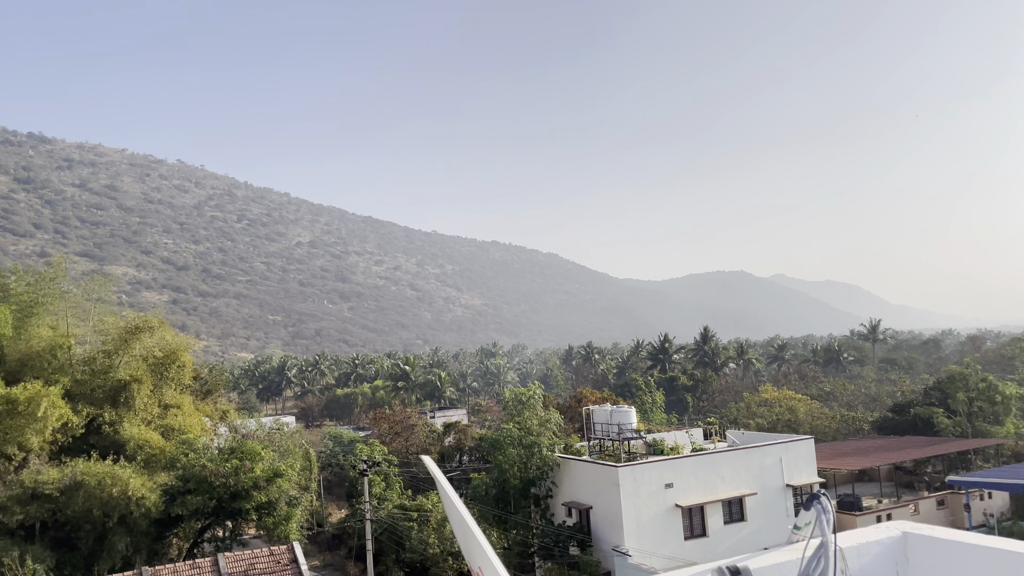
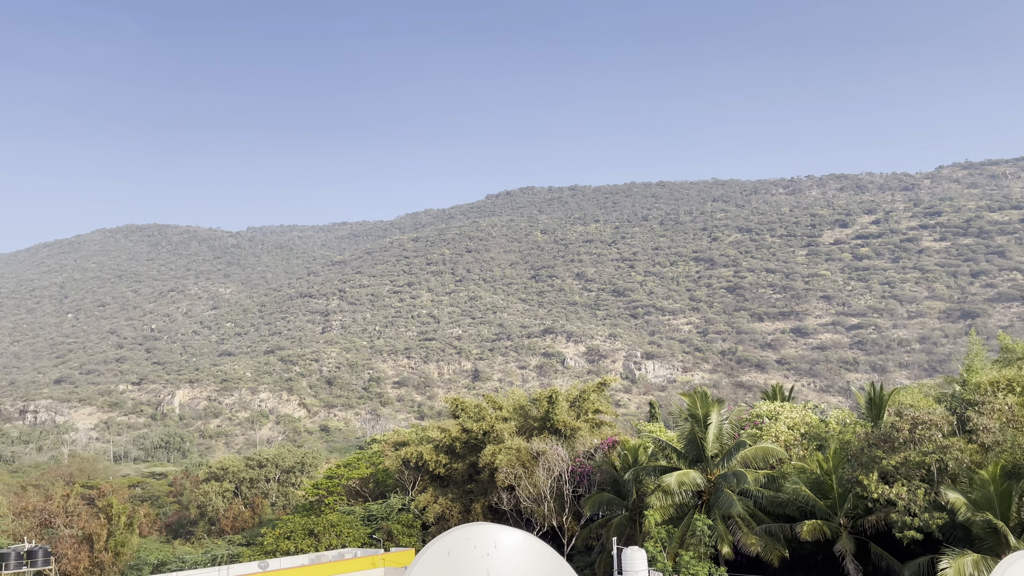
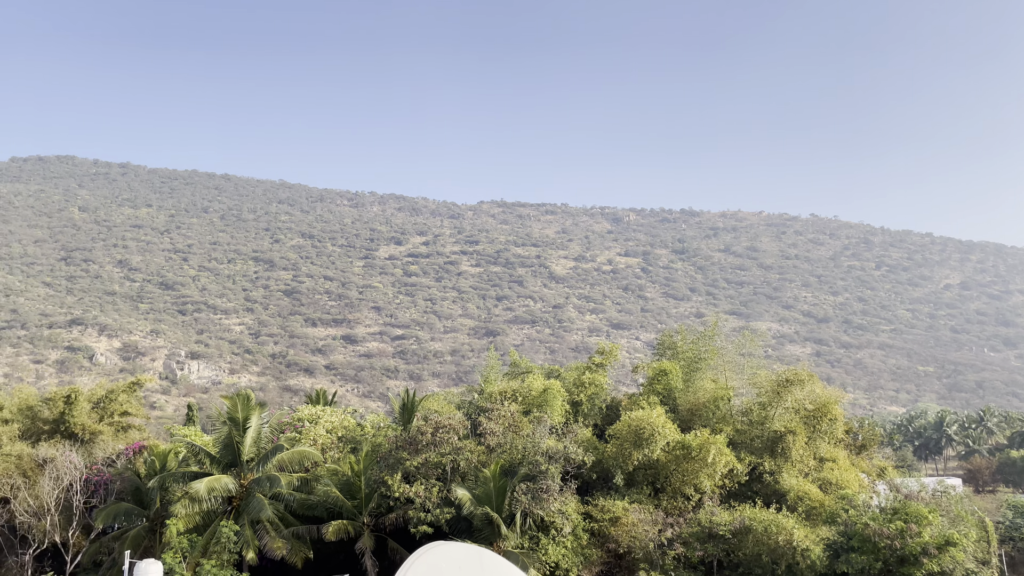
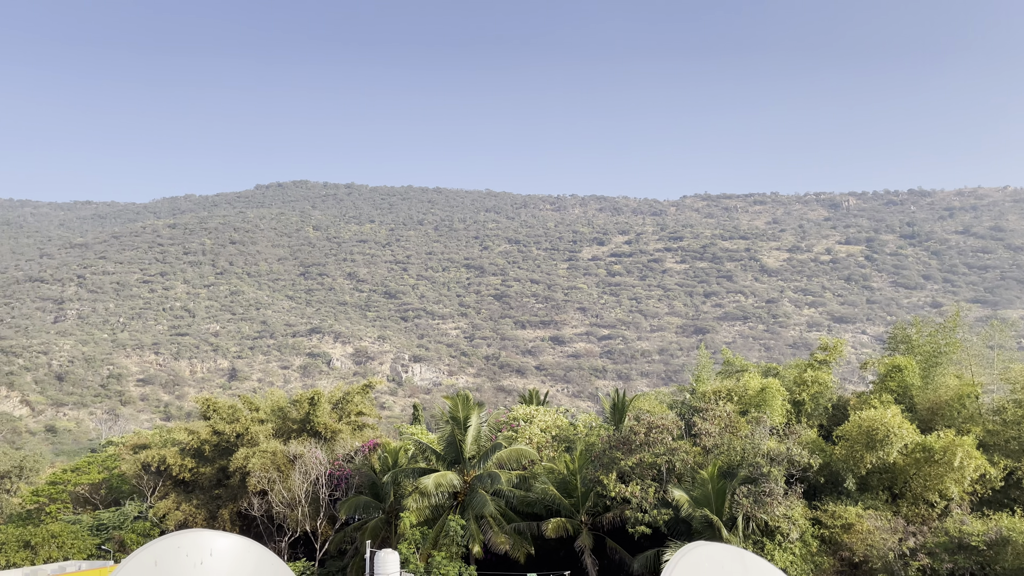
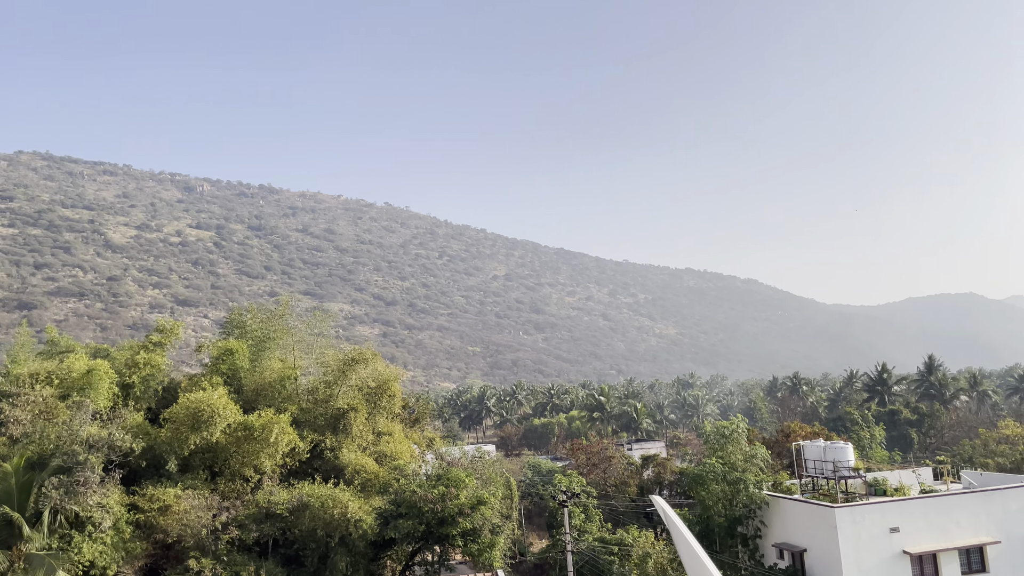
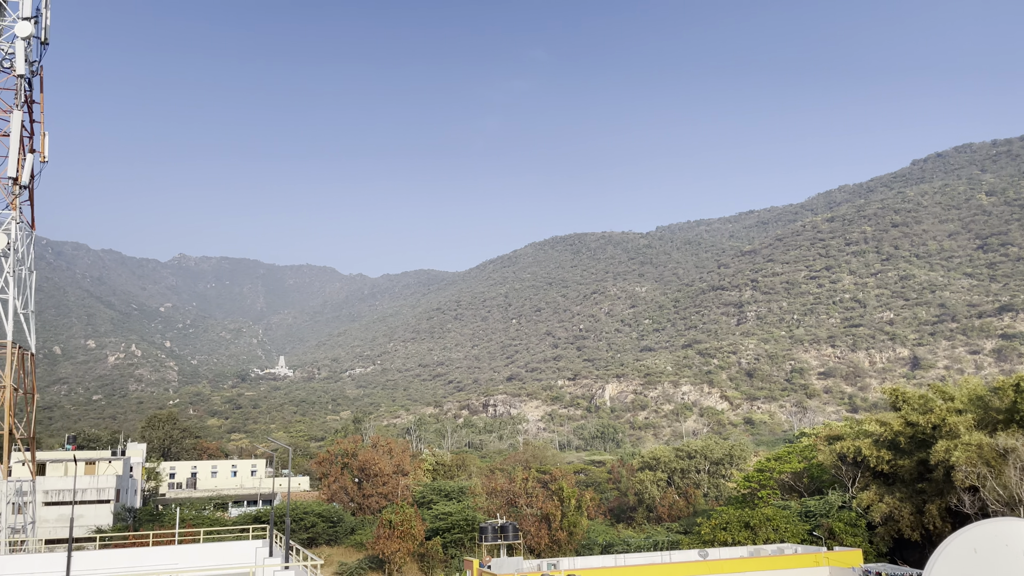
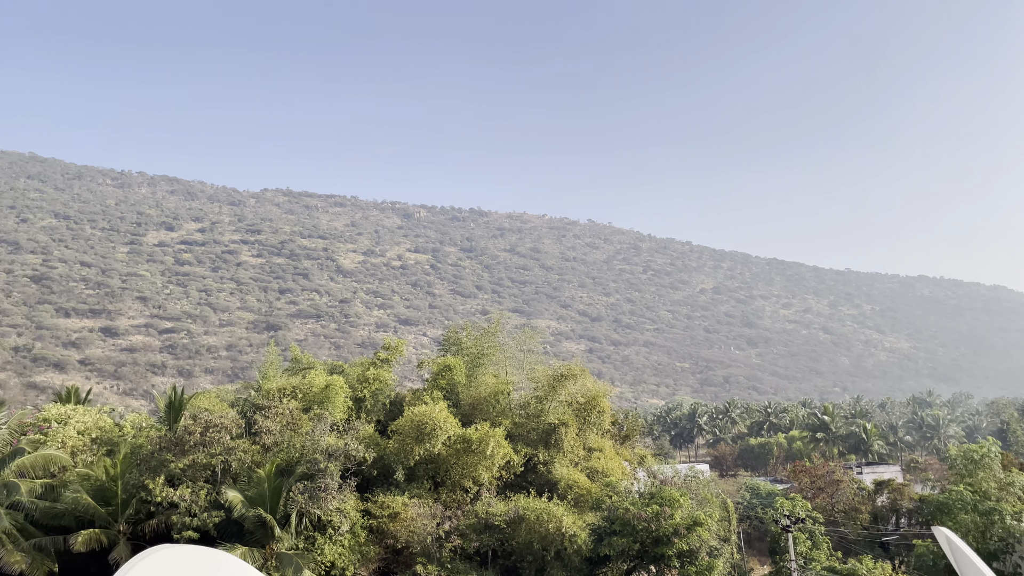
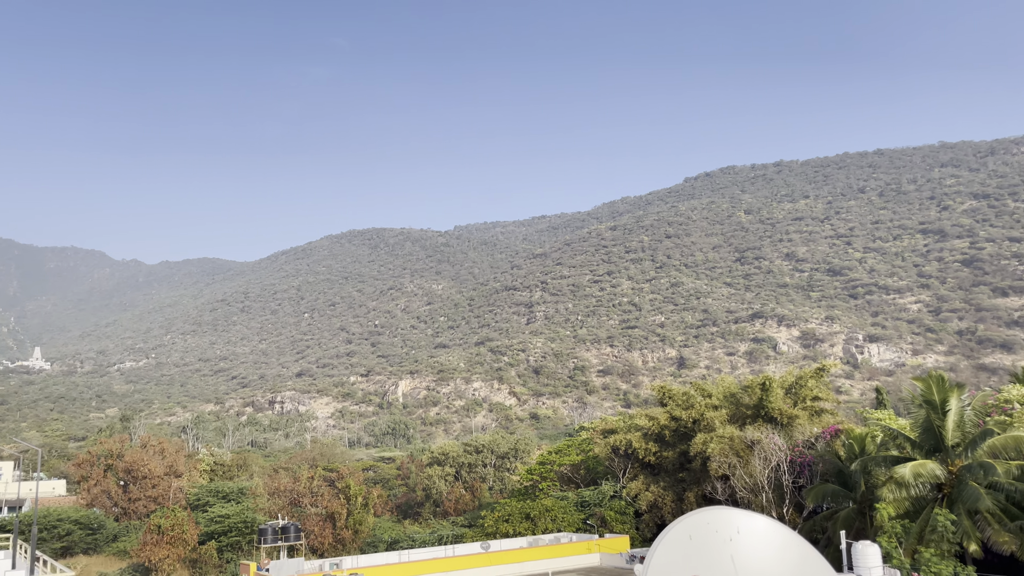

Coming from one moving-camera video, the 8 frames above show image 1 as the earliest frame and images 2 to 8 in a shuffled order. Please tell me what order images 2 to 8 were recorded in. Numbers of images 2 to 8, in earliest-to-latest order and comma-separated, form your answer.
5, 7, 3, 4, 2, 8, 6
